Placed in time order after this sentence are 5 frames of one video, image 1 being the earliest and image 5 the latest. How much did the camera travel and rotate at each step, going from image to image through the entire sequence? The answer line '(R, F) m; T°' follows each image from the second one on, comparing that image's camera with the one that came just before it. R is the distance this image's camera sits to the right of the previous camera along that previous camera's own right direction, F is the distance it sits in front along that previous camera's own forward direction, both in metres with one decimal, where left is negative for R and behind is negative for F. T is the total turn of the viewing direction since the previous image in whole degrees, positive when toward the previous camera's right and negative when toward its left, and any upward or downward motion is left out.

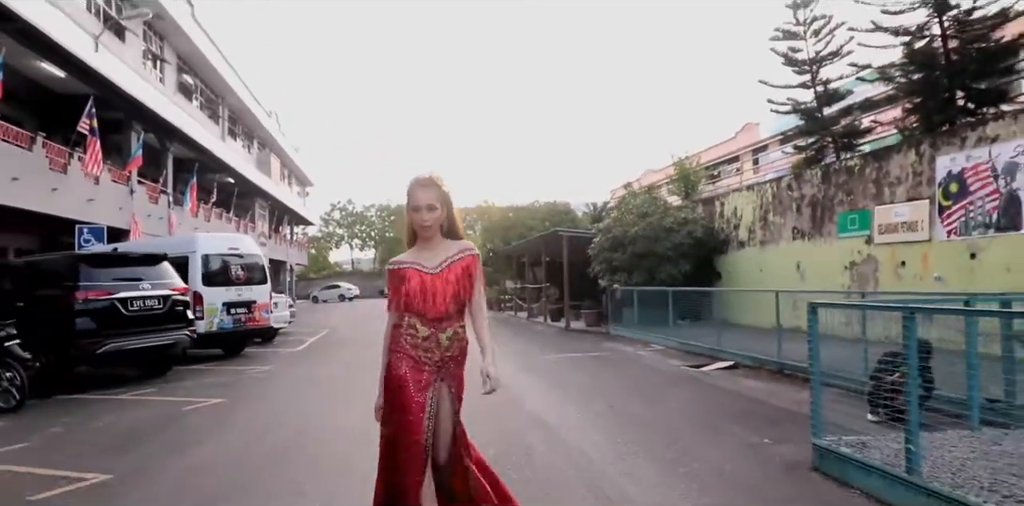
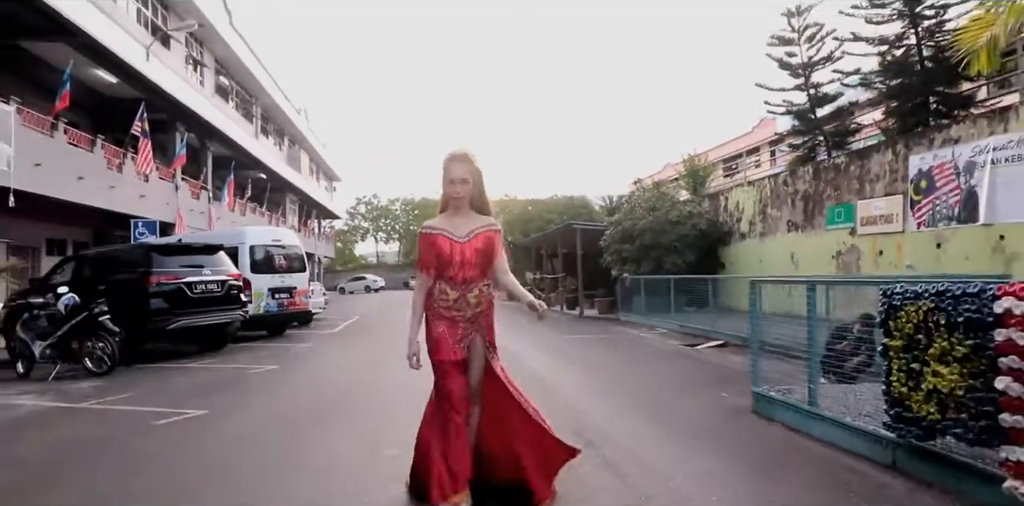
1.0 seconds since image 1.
(+0.2, -1.4) m; -2°
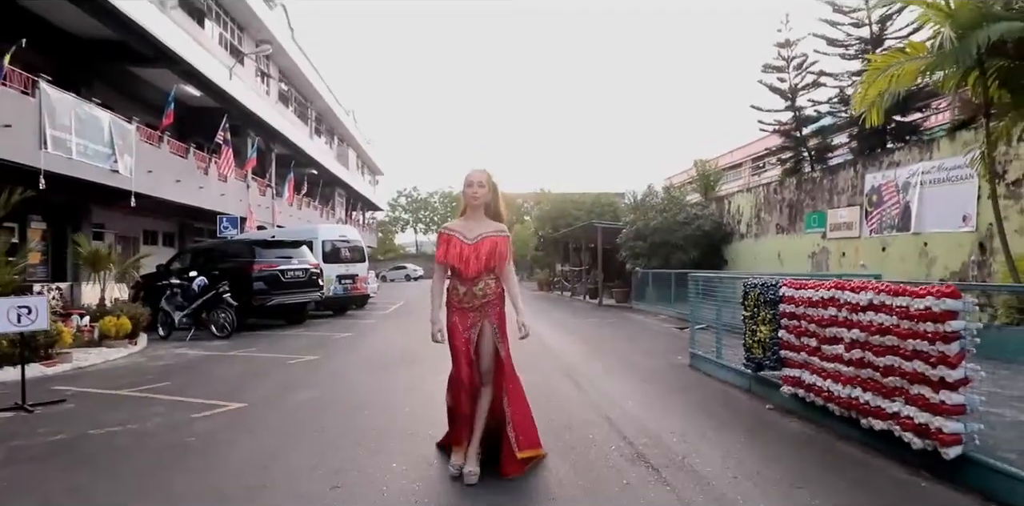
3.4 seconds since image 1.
(+0.3, -3.0) m; -3°
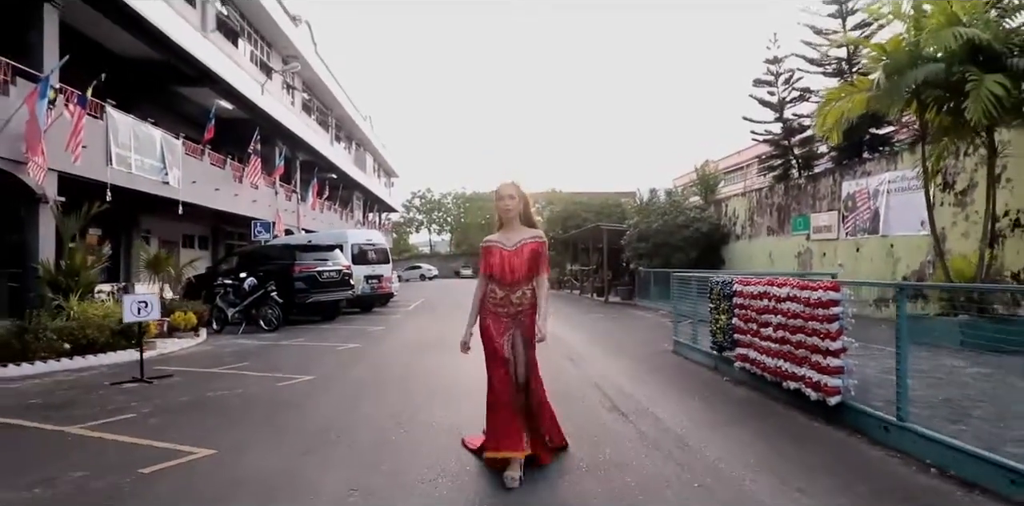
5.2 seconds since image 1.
(0.0, -1.8) m; -1°
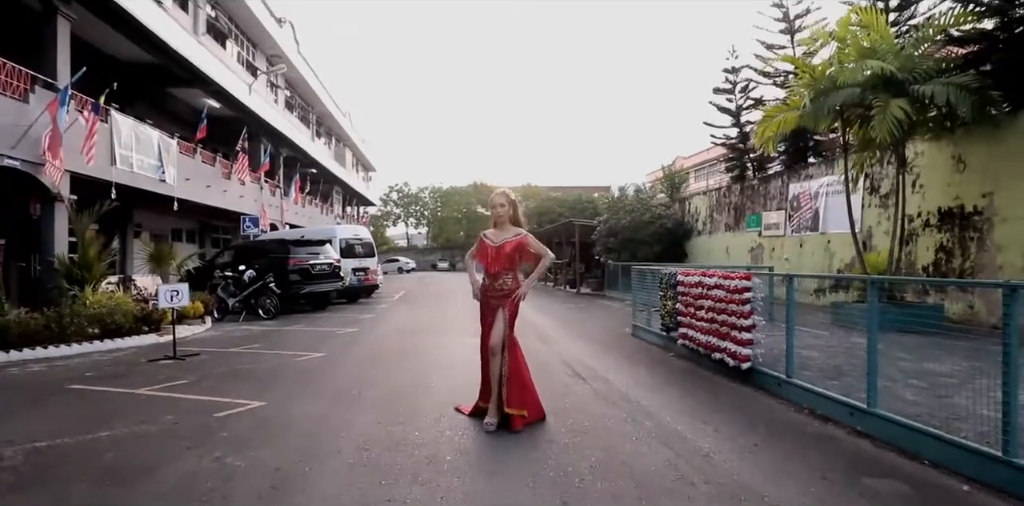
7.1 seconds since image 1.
(-0.1, -1.5) m; +2°
